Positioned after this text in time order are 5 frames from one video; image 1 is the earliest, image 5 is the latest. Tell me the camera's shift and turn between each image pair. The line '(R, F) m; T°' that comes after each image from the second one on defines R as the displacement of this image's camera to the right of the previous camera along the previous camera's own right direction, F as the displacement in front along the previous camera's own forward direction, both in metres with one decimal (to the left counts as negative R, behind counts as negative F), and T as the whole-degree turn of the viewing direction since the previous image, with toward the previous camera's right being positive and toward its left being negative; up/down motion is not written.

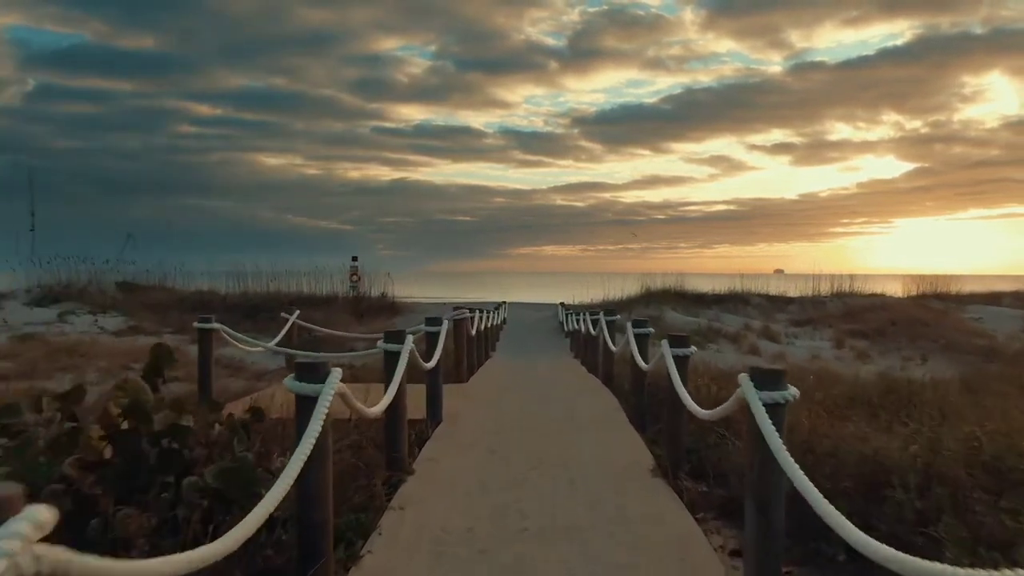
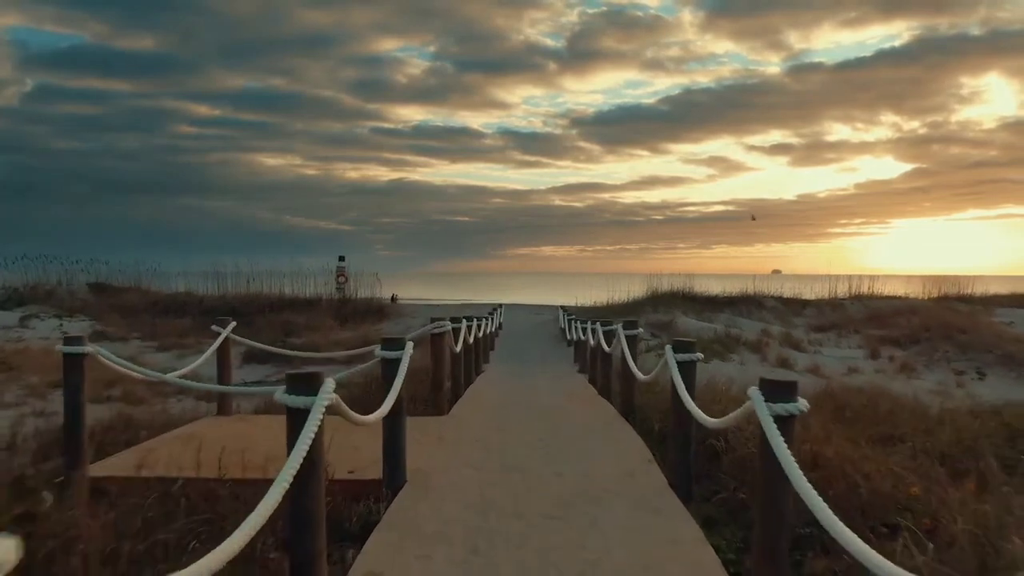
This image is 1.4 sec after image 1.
(+0.1, +2.3) m; 0°
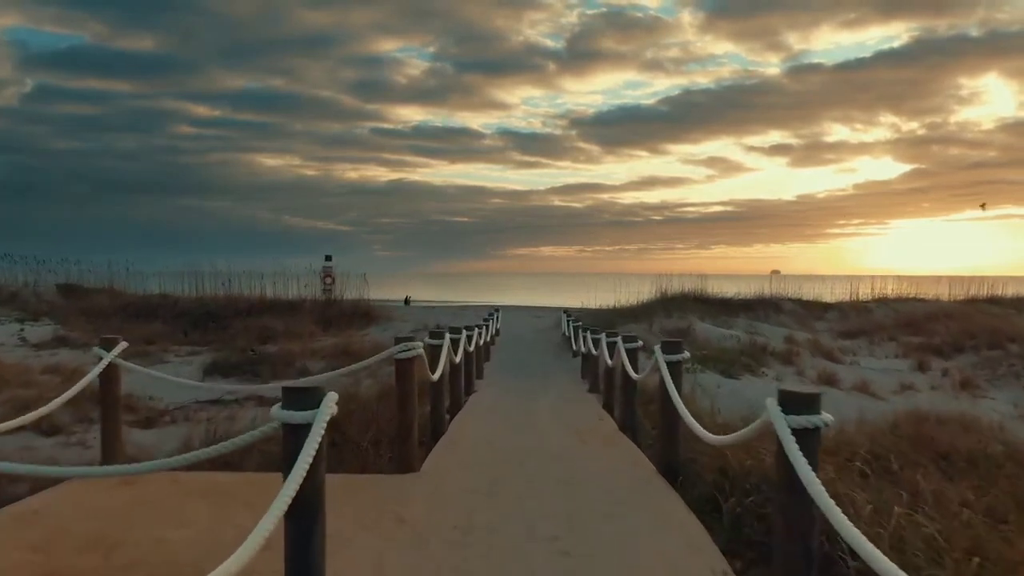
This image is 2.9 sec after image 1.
(0.0, +2.3) m; 0°
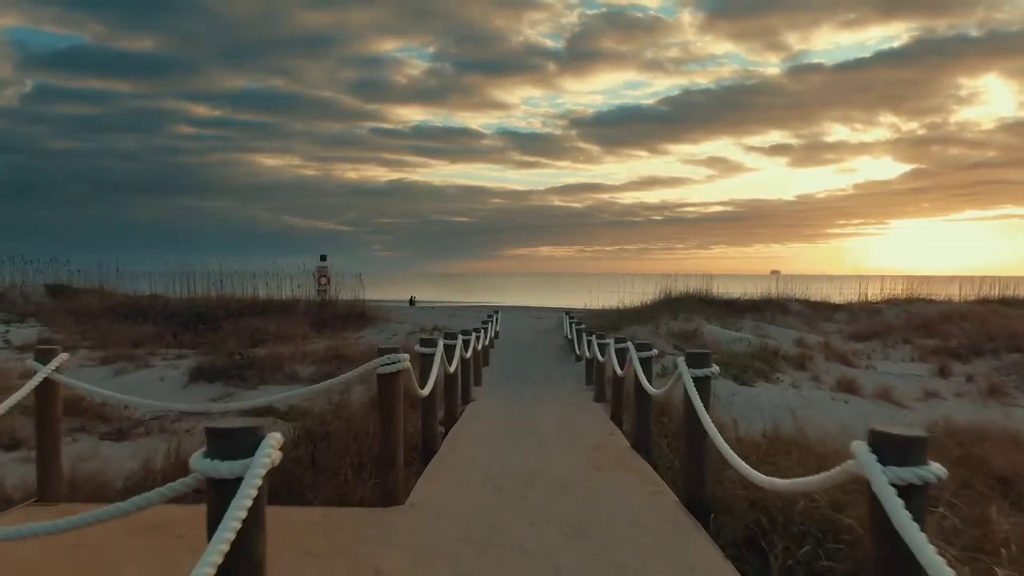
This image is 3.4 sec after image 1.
(0.0, +0.8) m; 0°
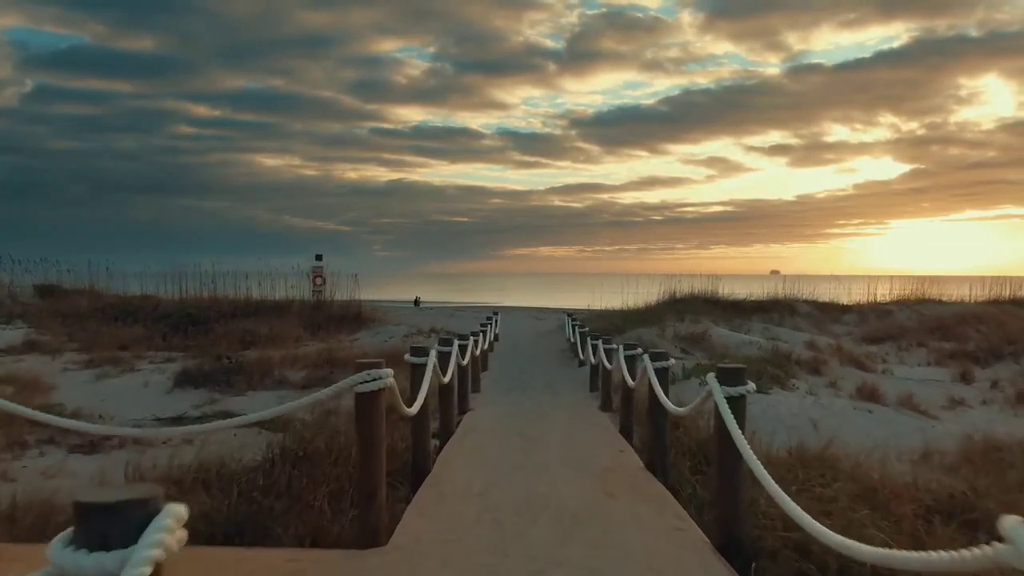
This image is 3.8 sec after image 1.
(0.0, +0.8) m; 0°
